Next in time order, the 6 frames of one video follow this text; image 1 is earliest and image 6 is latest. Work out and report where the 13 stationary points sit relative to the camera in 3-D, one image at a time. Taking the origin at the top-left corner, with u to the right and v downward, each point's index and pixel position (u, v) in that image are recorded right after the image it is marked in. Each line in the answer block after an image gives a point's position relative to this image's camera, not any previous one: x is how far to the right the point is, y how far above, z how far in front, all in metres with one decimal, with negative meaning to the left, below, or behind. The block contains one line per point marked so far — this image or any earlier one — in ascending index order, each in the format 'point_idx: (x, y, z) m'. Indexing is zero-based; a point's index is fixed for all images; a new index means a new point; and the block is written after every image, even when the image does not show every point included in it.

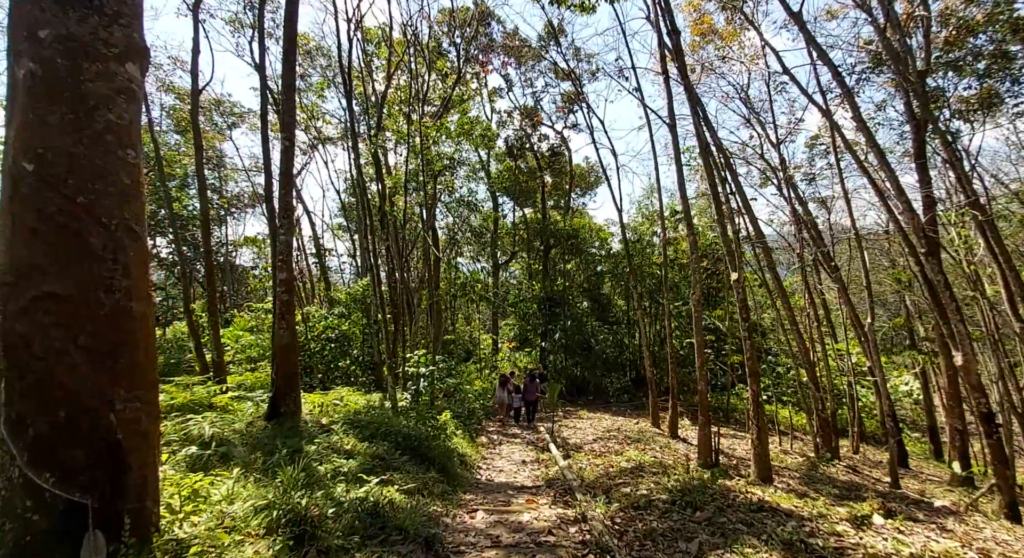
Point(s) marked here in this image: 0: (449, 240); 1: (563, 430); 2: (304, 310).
0: (-2.3, +1.3, +18.1) m
1: (+1.1, -3.3, +10.9) m
2: (-5.6, -0.8, +13.3) m
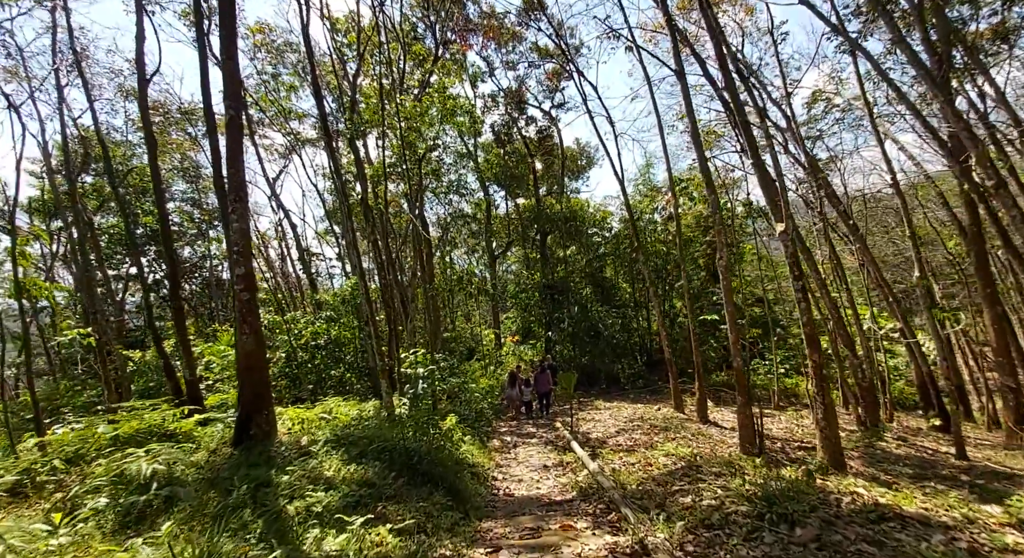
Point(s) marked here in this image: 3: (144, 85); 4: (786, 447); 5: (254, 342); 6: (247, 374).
0: (-2.4, +1.5, +17.1) m
1: (+1.4, -2.9, +9.9) m
2: (-5.5, -0.9, +12.2) m
3: (-6.9, +3.6, +9.3) m
4: (+4.2, -2.6, +7.5) m
5: (-2.7, -0.7, +5.1) m
6: (-2.7, -1.0, +5.0) m
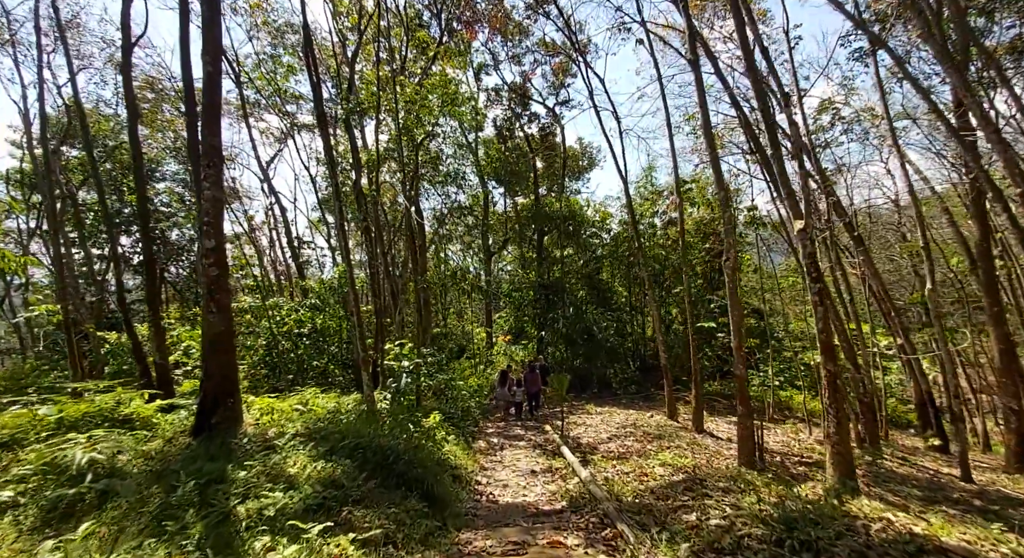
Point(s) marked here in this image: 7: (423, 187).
0: (-2.5, +1.7, +16.7) m
1: (+1.2, -2.9, +9.5) m
2: (-5.7, -0.6, +11.8) m
3: (-6.8, +4.0, +8.8) m
4: (+4.0, -2.7, +7.2) m
5: (-2.7, -0.4, +4.7) m
6: (-2.8, -0.7, +4.6) m
7: (-2.9, +2.9, +15.7) m
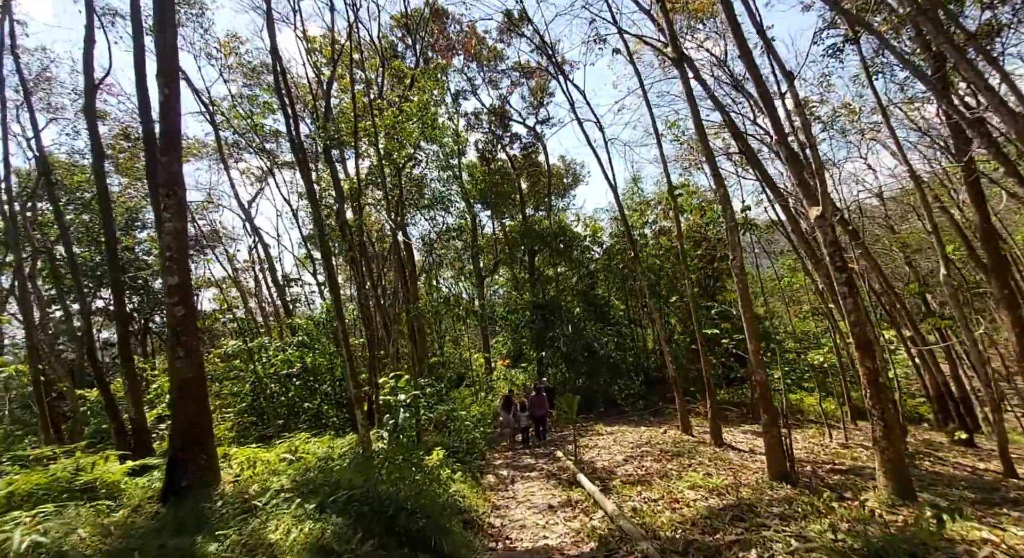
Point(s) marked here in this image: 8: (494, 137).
0: (-2.8, +0.8, +16.2) m
1: (+1.3, -3.1, +9.0) m
2: (-5.7, -1.5, +11.2) m
3: (-7.2, +3.1, +8.4) m
4: (+4.1, -2.6, +6.7) m
5: (-2.7, -0.8, +4.2) m
6: (-2.7, -1.1, +4.0) m
7: (-3.2, +2.0, +15.4) m
8: (-0.7, +5.7, +19.9) m
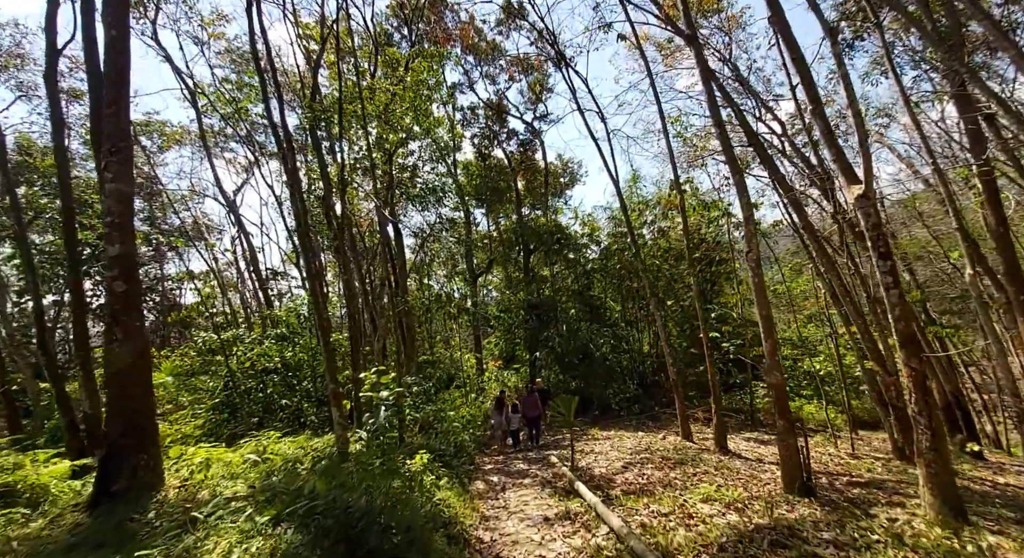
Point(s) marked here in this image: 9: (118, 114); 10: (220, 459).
0: (-3.0, +1.0, +15.6) m
1: (+1.2, -3.0, +8.4) m
2: (-5.8, -1.2, +10.6) m
3: (-7.2, +3.4, +7.8) m
4: (+4.0, -2.5, +6.1) m
5: (-2.7, -0.5, +3.6) m
6: (-2.7, -0.9, +3.5) m
7: (-3.3, +2.2, +14.8) m
8: (-0.8, +5.8, +19.4) m
9: (-3.0, +1.3, +3.8) m
10: (-2.7, -1.7, +4.6) m
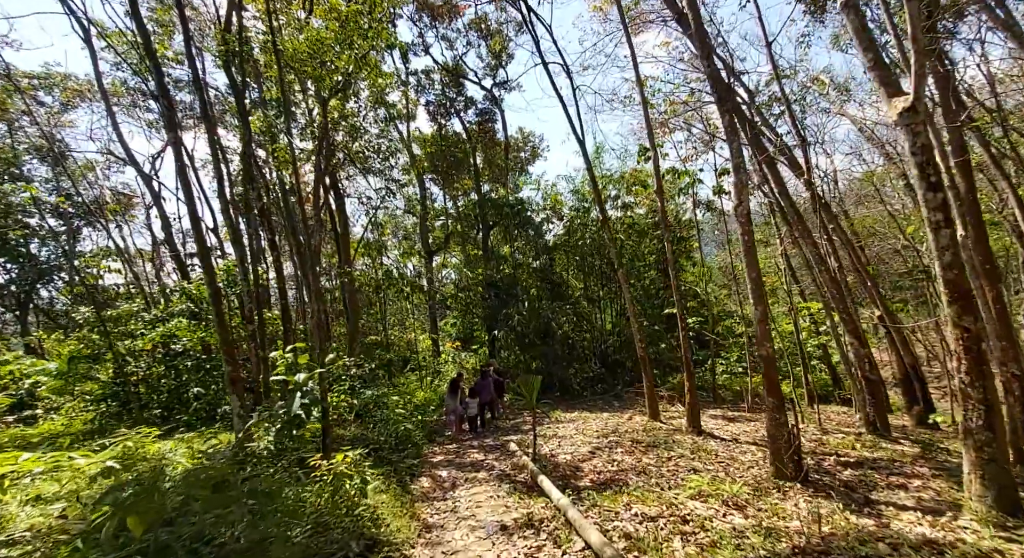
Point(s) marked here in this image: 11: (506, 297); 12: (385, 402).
0: (-4.3, +1.7, +14.3) m
1: (+0.5, -2.5, +7.5) m
2: (-6.7, -0.7, +9.0) m
3: (-7.8, +3.9, +6.0) m
4: (+3.5, -2.1, +5.5) m
5: (-3.0, -0.2, +2.3) m
6: (-3.0, -0.5, +2.2) m
7: (-4.6, +2.9, +13.3) m
8: (-2.4, +6.7, +18.0) m
9: (-3.3, +1.6, +2.5) m
10: (-3.1, -1.3, +3.4) m
11: (-0.1, -0.5, +15.5) m
12: (-1.7, -1.7, +6.9) m
